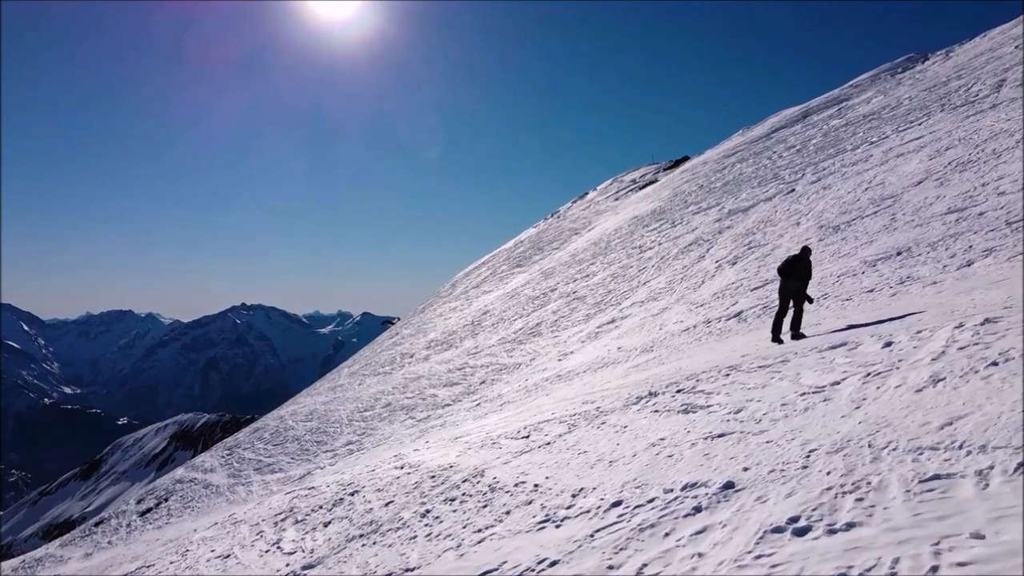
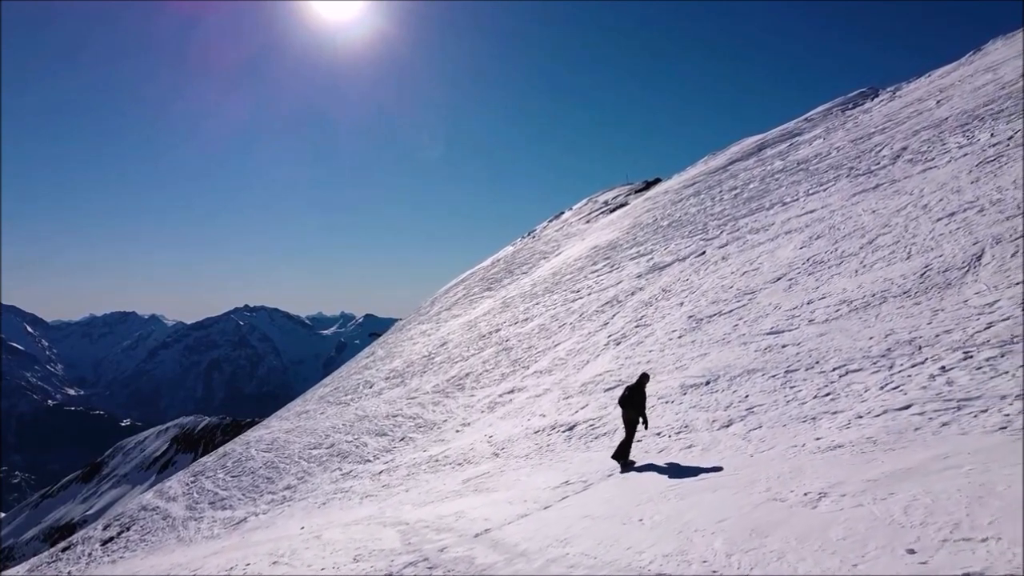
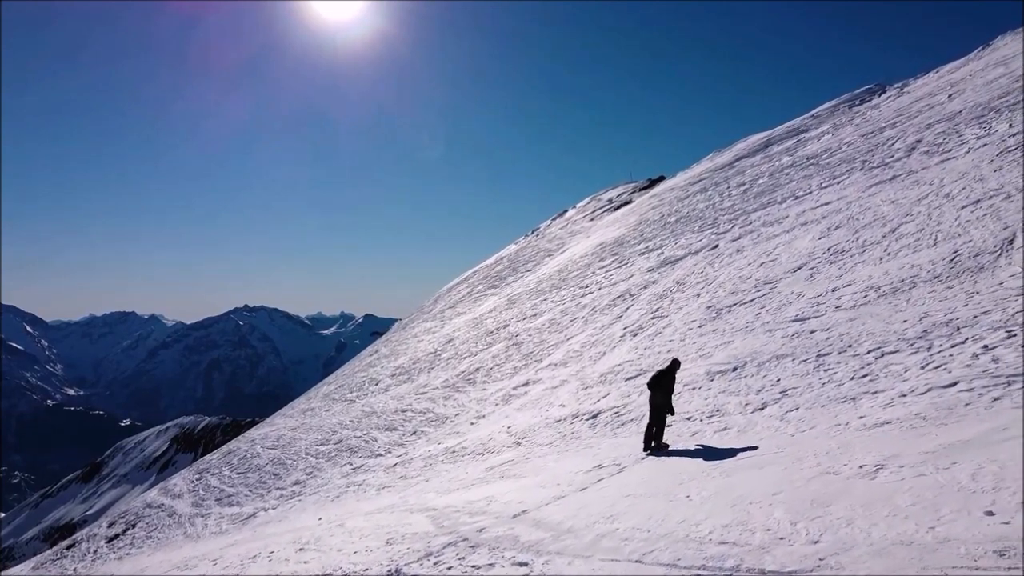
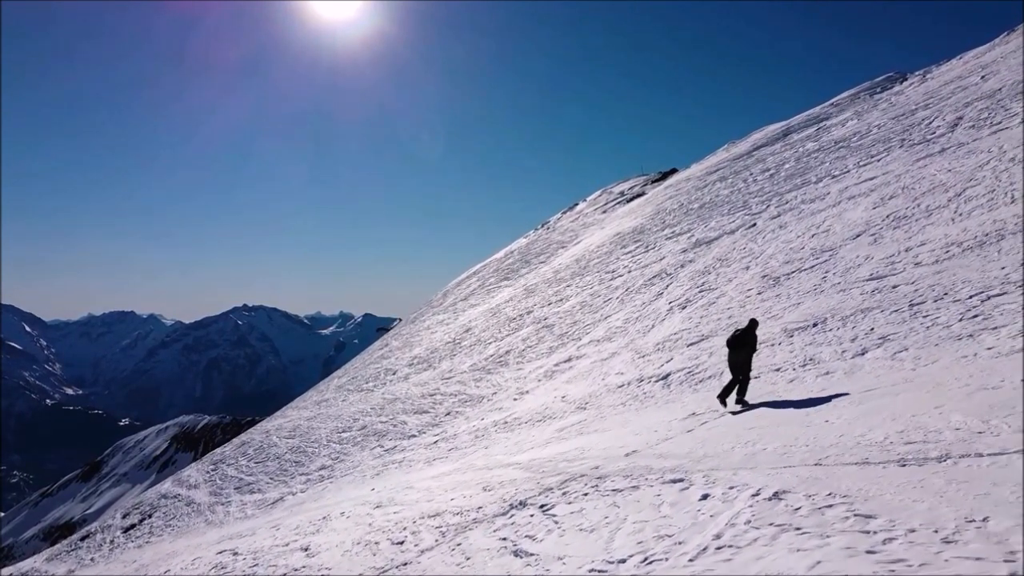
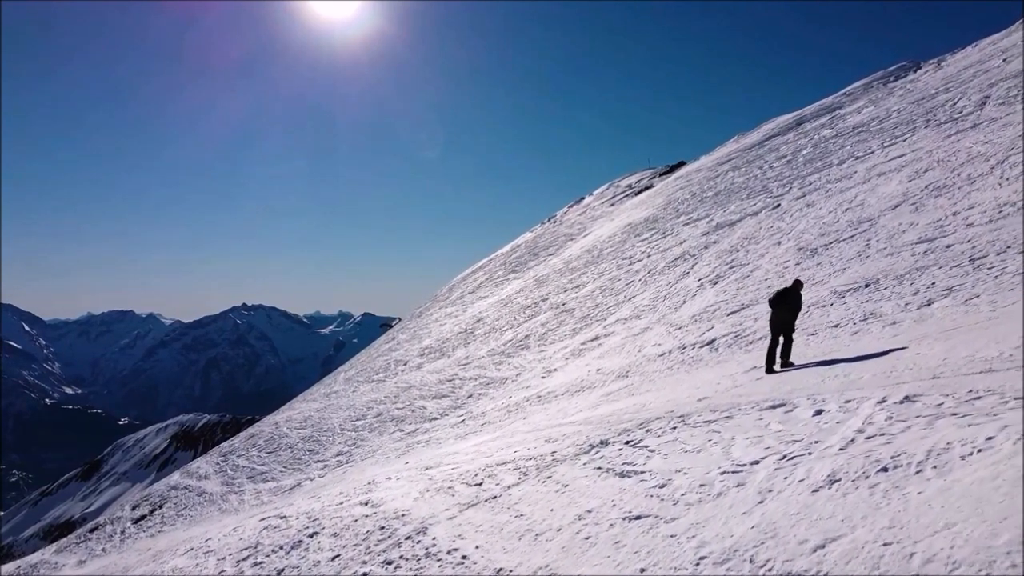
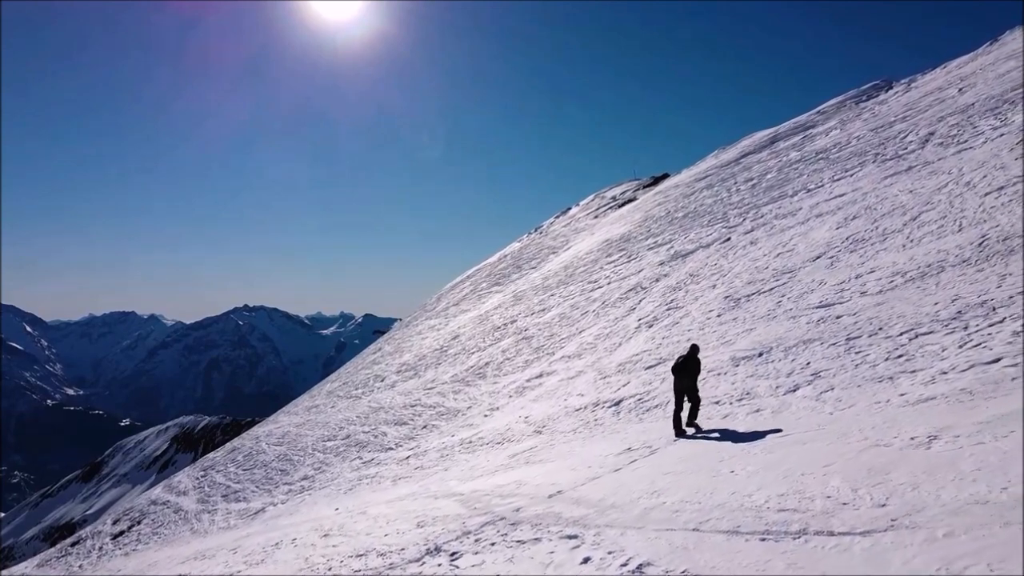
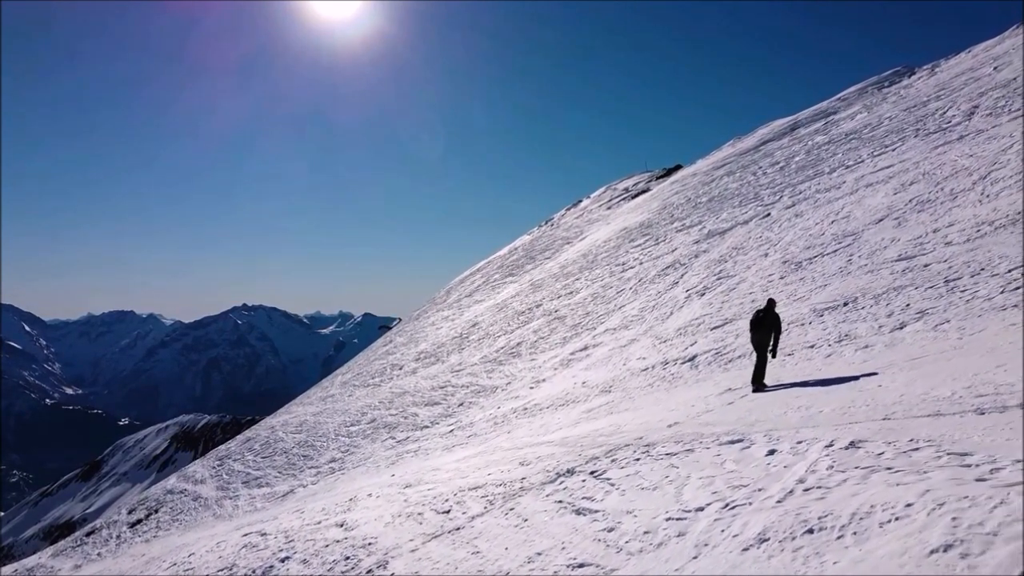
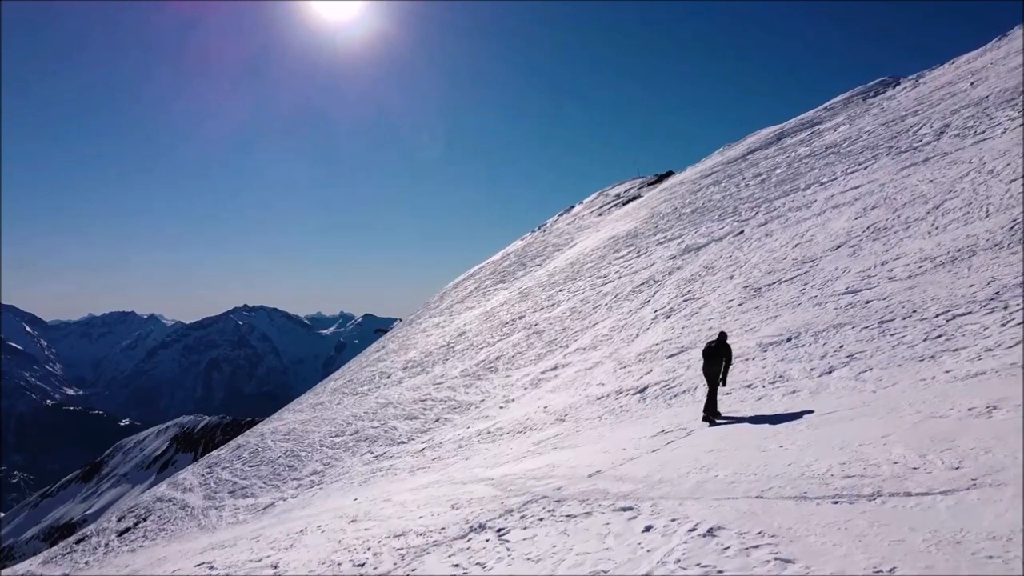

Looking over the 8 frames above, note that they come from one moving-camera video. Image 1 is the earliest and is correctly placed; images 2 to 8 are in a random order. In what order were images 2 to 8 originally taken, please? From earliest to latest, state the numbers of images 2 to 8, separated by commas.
5, 7, 4, 8, 6, 3, 2
